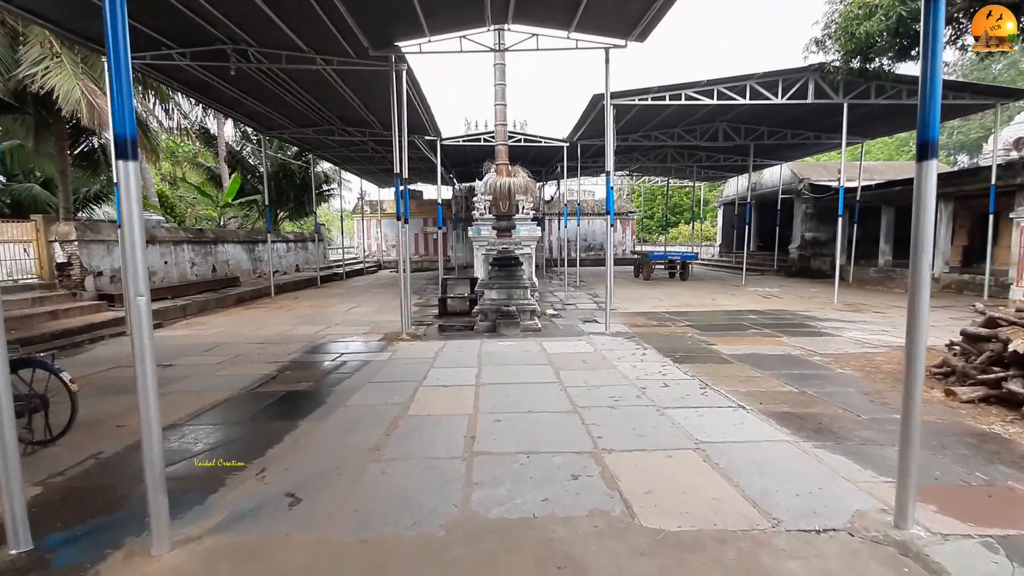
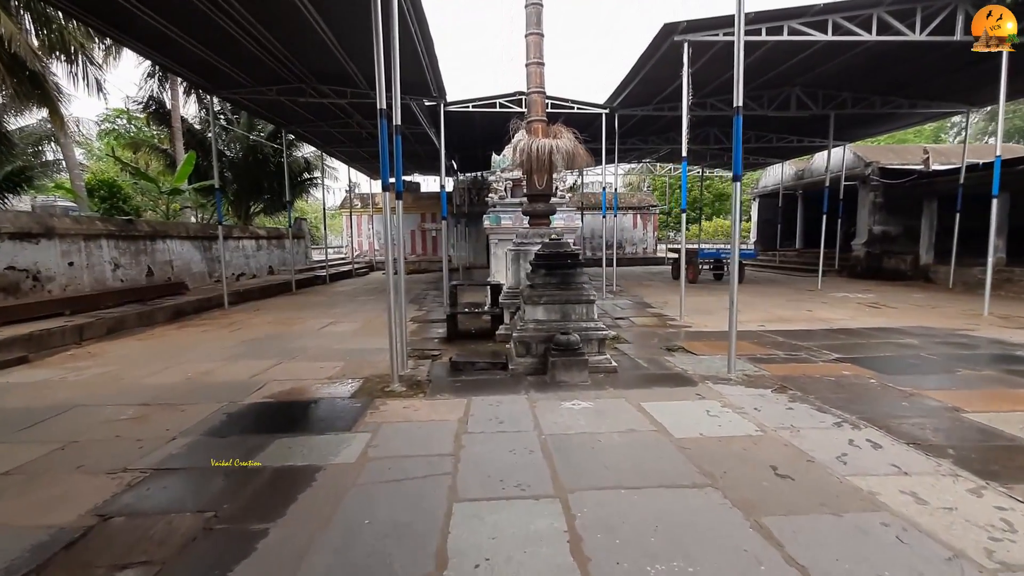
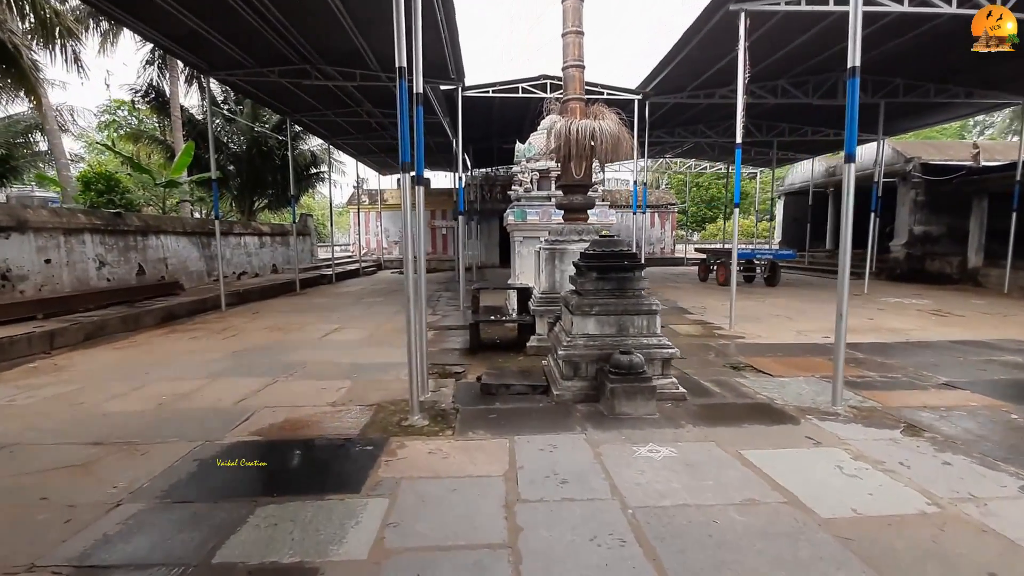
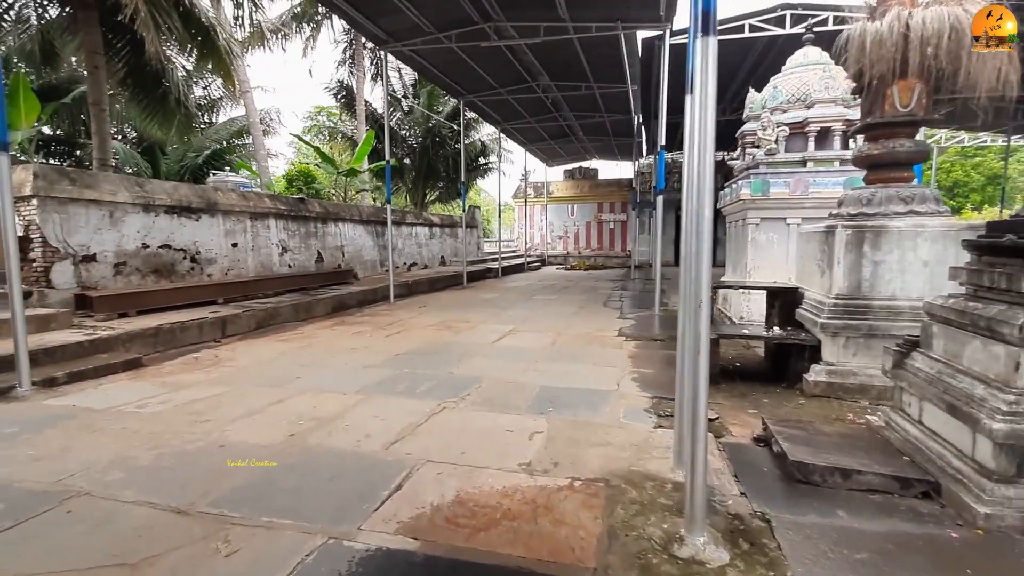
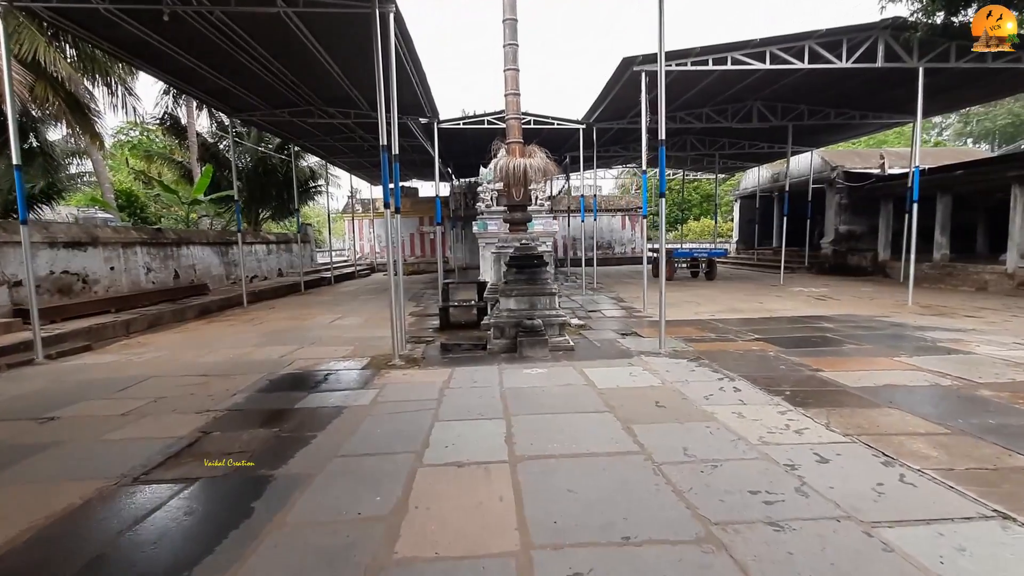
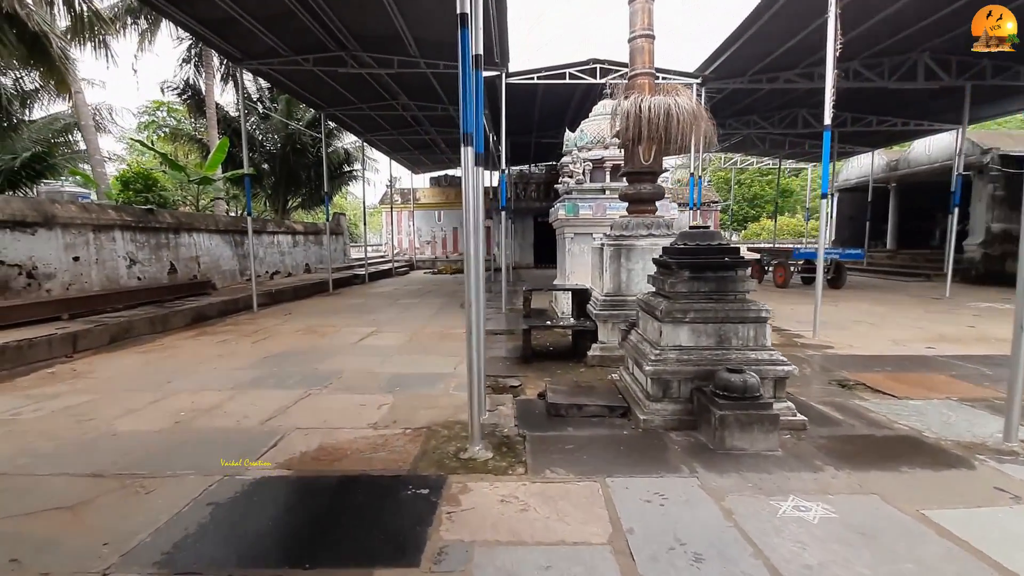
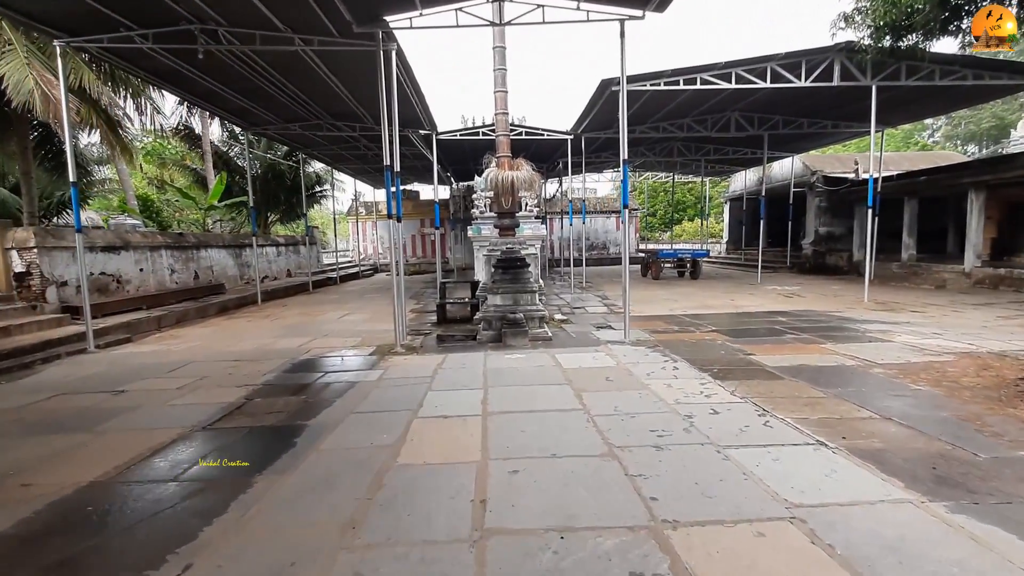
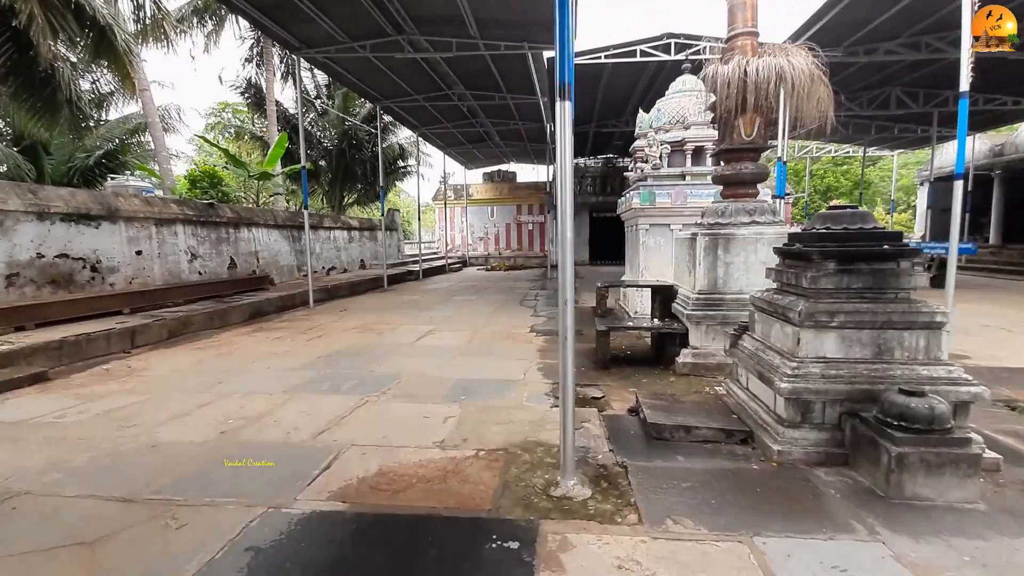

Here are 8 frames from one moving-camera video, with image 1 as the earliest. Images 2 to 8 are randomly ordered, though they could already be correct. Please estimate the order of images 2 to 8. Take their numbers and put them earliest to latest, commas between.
7, 5, 2, 3, 6, 8, 4
